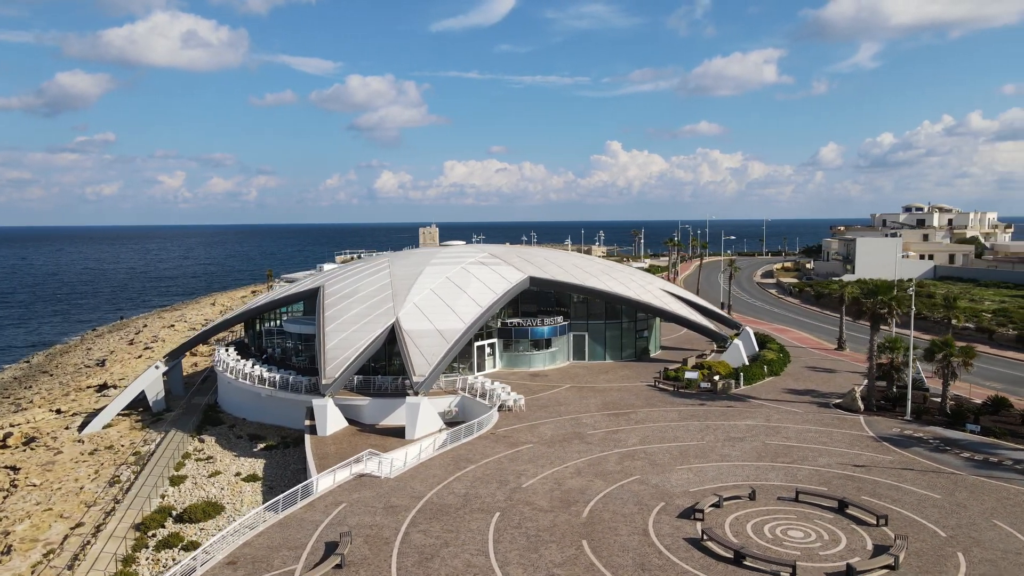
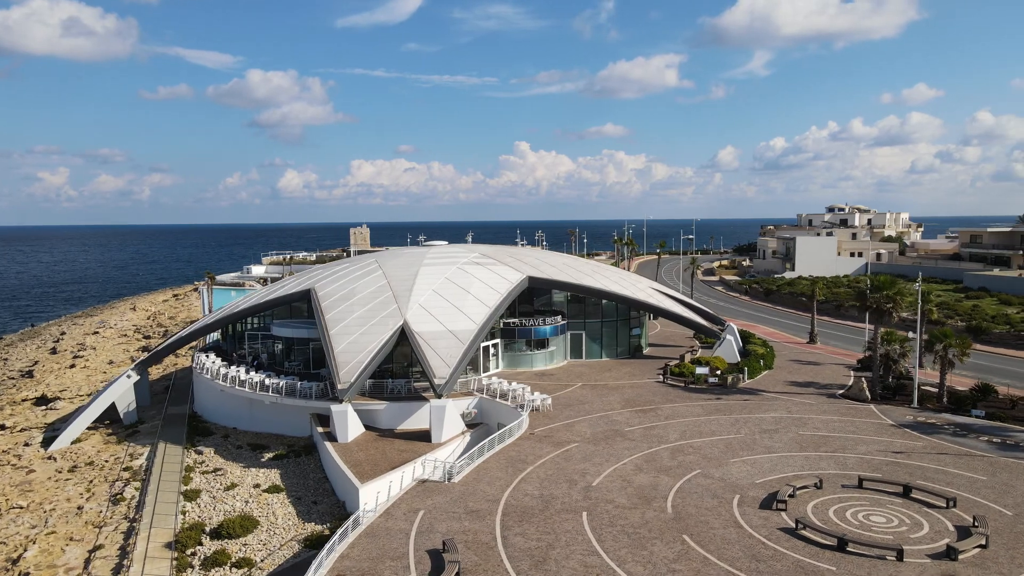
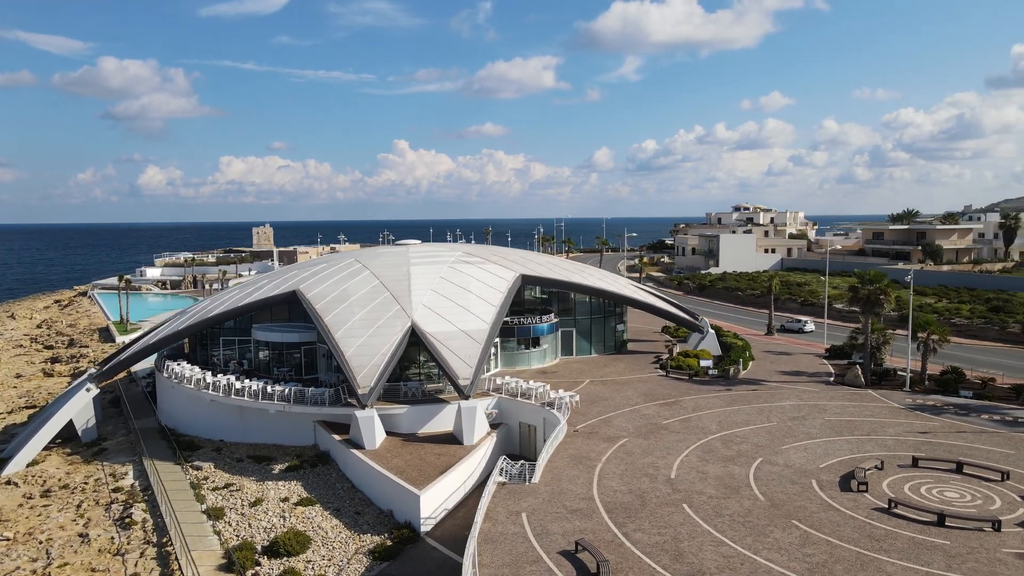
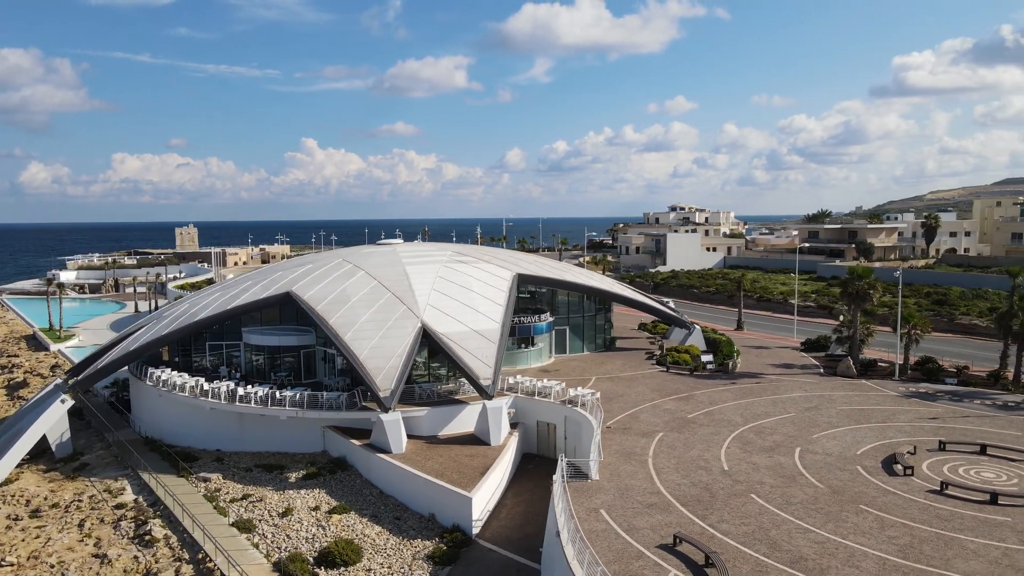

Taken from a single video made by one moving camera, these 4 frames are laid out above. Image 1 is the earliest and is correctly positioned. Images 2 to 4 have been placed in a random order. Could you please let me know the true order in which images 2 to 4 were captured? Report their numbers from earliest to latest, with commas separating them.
2, 3, 4
